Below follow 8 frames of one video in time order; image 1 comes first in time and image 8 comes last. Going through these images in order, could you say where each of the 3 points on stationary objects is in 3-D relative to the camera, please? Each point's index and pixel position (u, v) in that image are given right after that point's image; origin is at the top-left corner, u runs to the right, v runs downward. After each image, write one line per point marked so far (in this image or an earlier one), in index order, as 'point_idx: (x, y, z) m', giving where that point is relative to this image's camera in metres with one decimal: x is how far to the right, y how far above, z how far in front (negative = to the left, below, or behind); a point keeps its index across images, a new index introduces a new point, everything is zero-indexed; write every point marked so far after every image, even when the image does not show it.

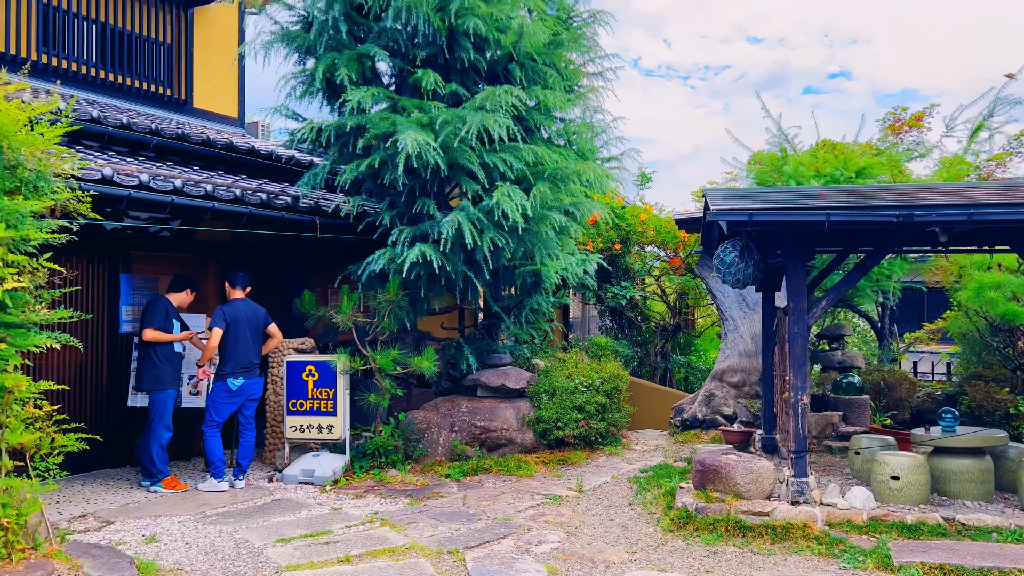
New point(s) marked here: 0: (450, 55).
0: (-0.6, +2.3, +8.0) m
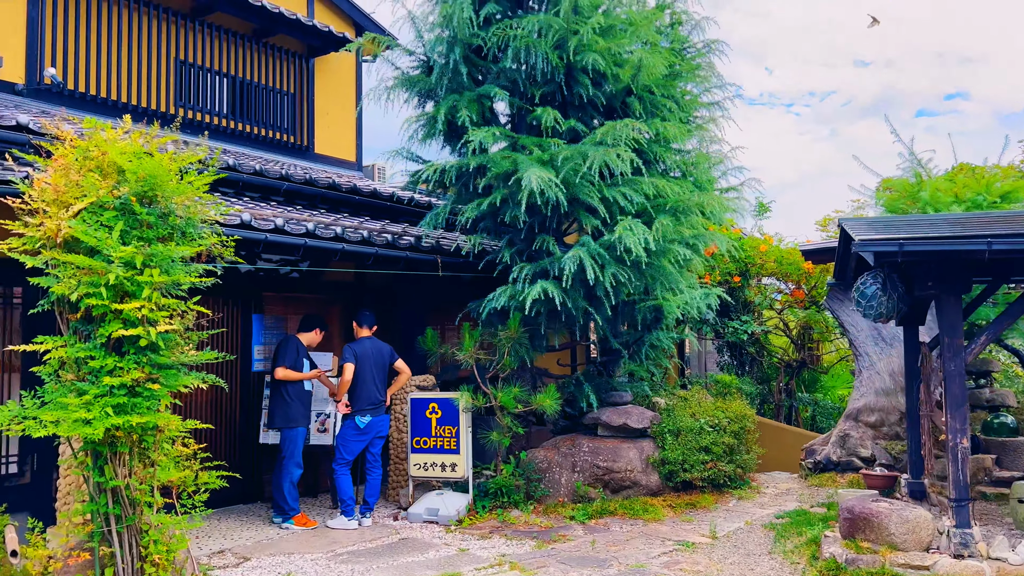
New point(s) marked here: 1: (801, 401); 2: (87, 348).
0: (+0.6, +1.9, +8.0) m
1: (+4.3, -1.7, +12.1) m
2: (-2.4, -0.3, +4.6) m
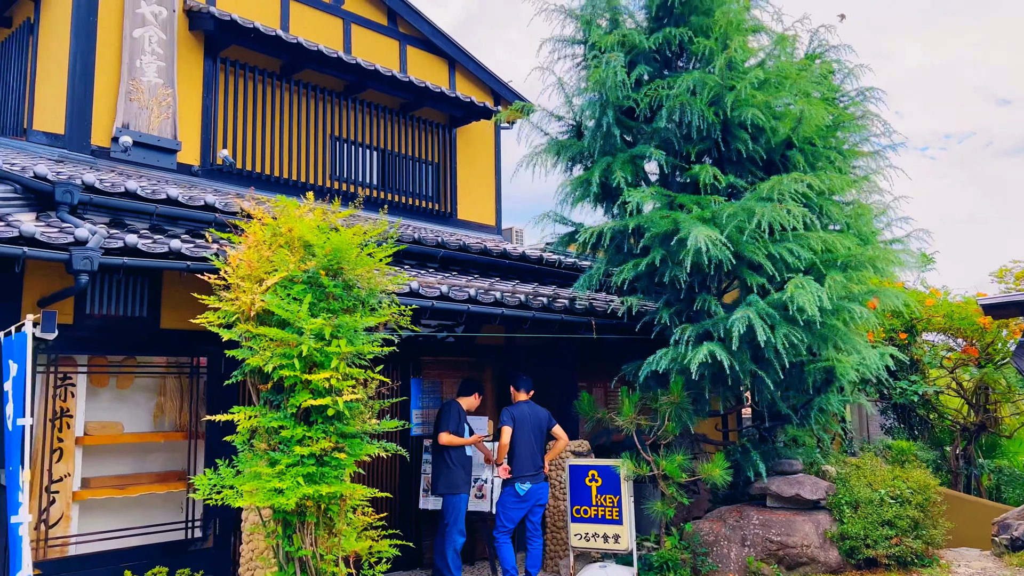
0: (+2.0, +1.4, +7.8) m
1: (+6.4, -2.4, +11.0) m
2: (-1.4, -0.8, +4.7) m
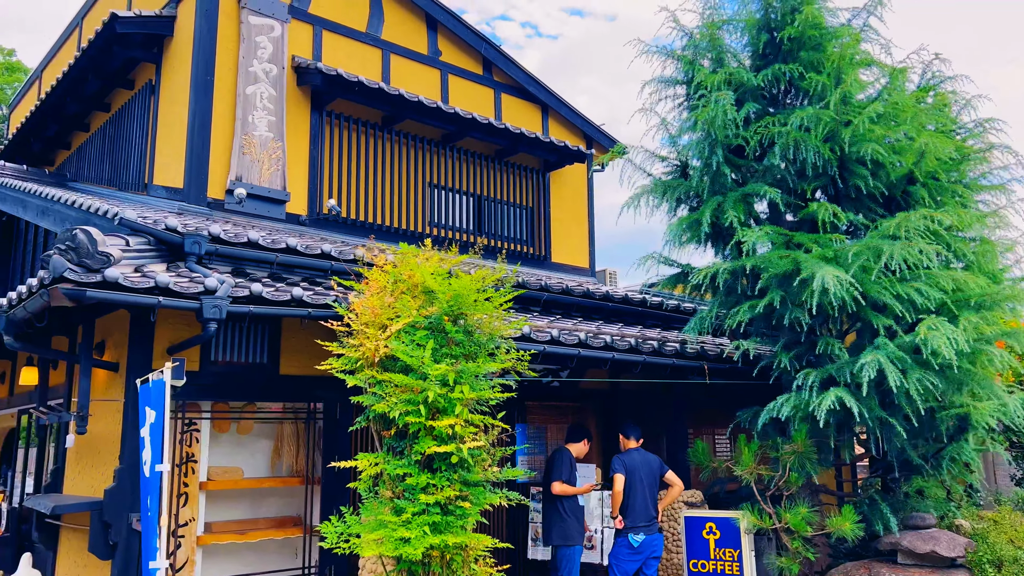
0: (+3.0, +1.0, +7.5) m
1: (+7.7, -2.9, +10.1) m
2: (-0.6, -1.0, +4.7) m
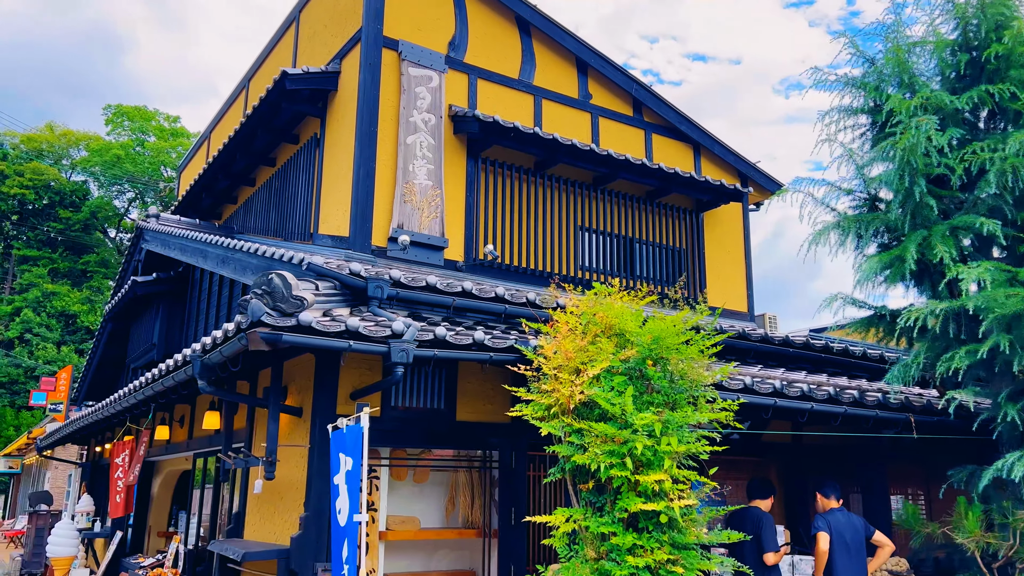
0: (+4.6, +0.6, +6.7) m
1: (+9.6, -3.4, +8.3) m
2: (+0.5, -1.3, +4.3) m
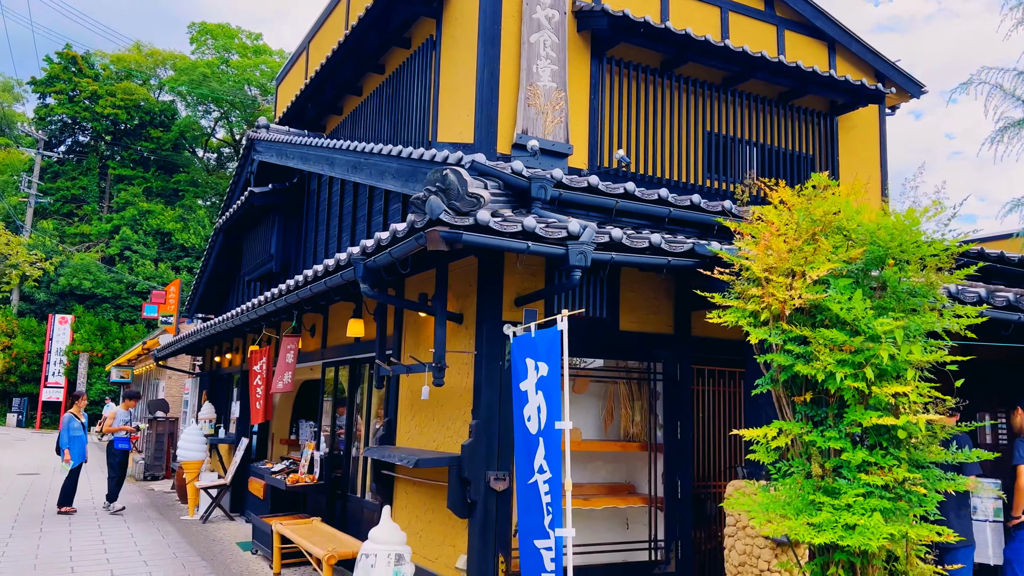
0: (+5.8, +1.3, +5.8) m
1: (+10.9, -2.5, +7.3) m
2: (+1.6, -0.7, +3.9) m
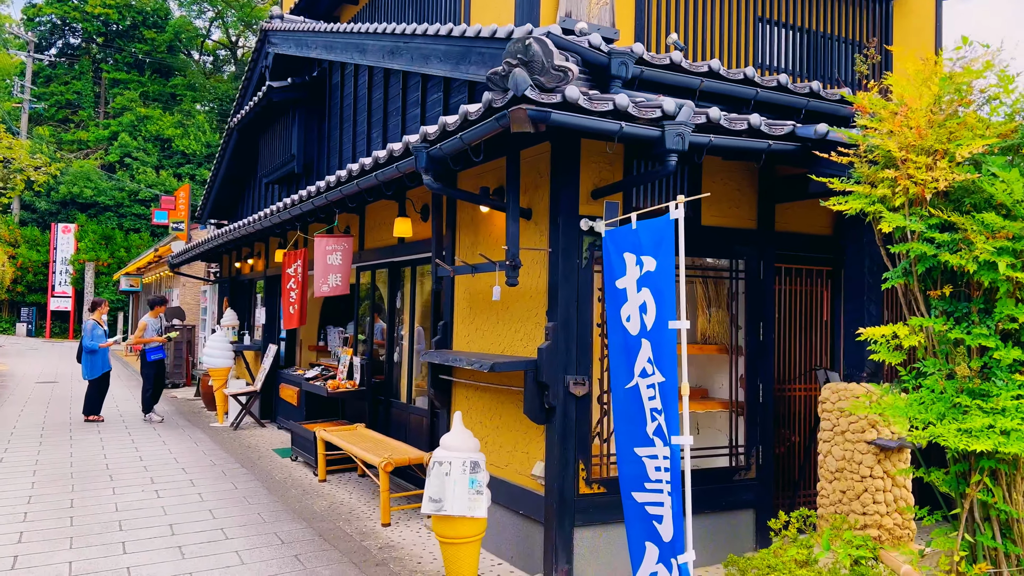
0: (+6.3, +2.1, +5.1) m
1: (+11.4, -1.5, +7.1) m
2: (+2.1, -0.2, +3.5) m
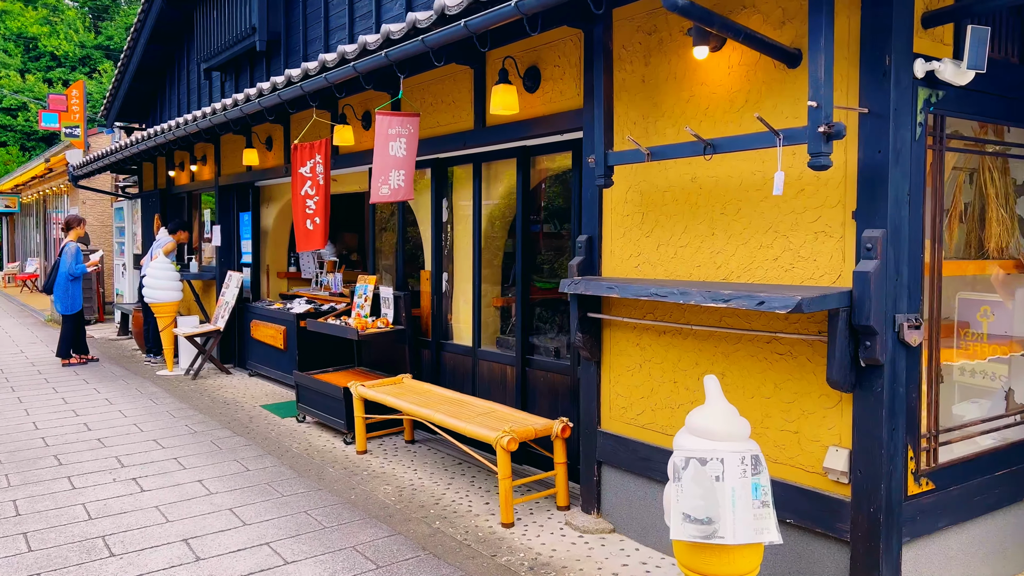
0: (+7.3, +2.7, +3.8) m
1: (+12.2, -0.6, +6.8) m
2: (+3.3, +0.1, +1.9) m
